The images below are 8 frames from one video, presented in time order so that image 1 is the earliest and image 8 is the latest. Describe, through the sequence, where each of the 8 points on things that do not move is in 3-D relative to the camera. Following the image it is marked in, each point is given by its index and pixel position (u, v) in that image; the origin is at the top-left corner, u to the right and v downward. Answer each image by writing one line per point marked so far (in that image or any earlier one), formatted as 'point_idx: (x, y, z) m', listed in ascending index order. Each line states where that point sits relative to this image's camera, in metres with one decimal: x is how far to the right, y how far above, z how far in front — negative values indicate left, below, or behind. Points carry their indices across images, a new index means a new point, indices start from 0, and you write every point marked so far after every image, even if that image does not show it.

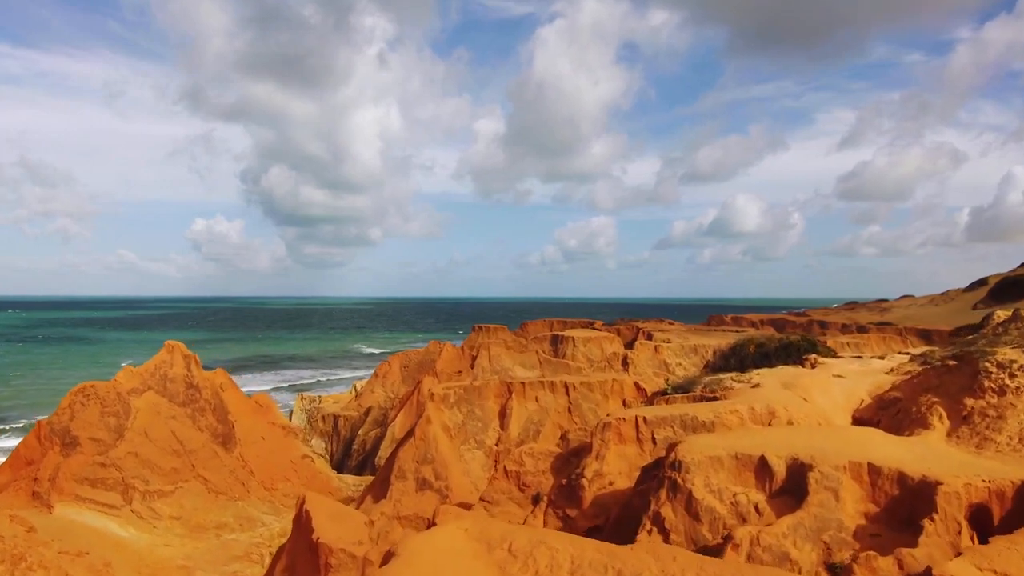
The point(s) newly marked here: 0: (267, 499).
0: (-6.8, -5.8, +17.4) m
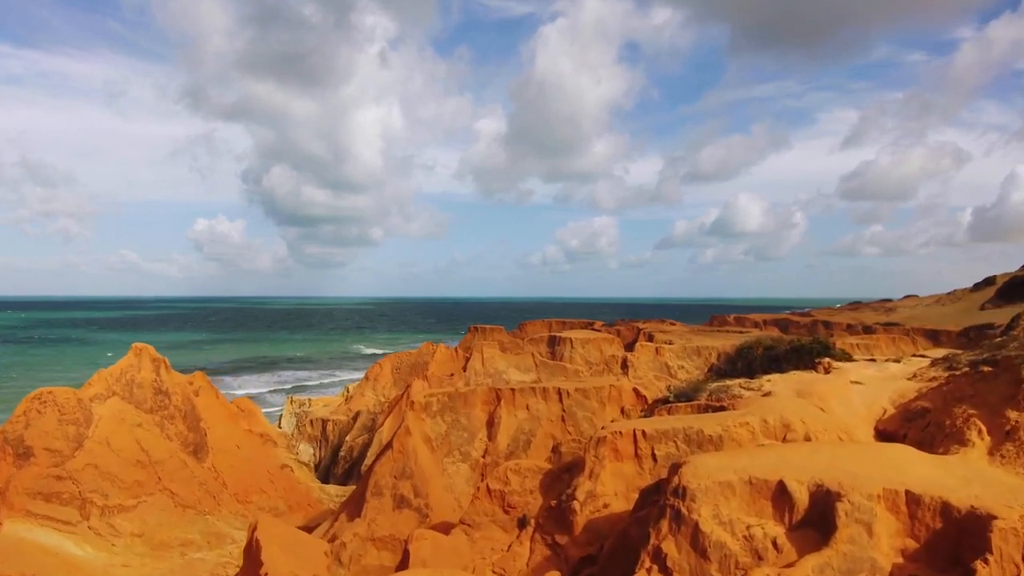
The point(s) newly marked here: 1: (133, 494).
0: (-7.0, -5.8, +16.2) m
1: (-9.0, -4.9, +15.0) m
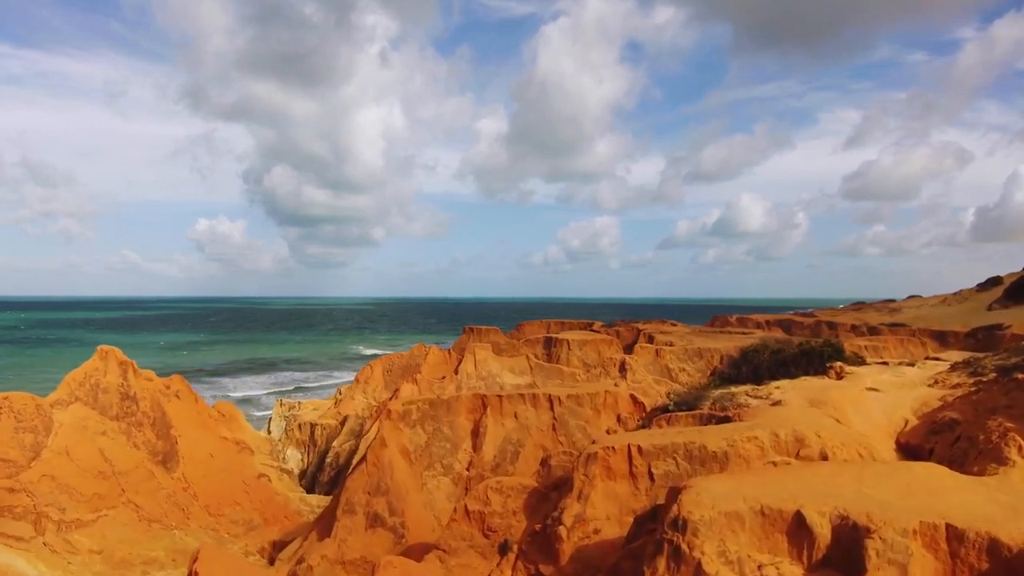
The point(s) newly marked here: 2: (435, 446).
0: (-7.3, -5.8, +15.2) m
1: (-9.3, -4.9, +14.0) m
2: (-1.5, -3.1, +12.3) m
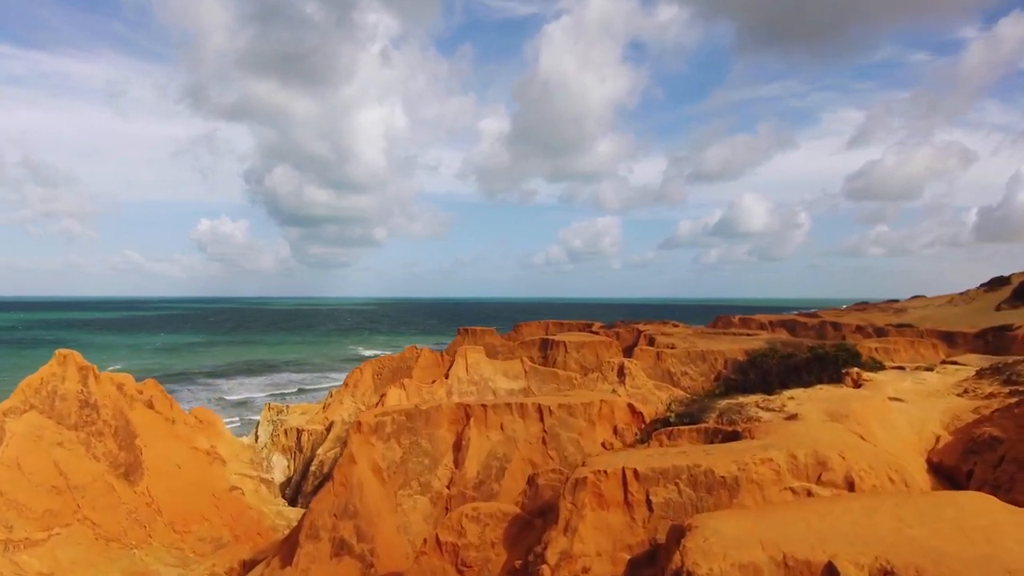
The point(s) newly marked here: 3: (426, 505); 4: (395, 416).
0: (-7.5, -5.8, +14.1) m
1: (-9.6, -4.9, +12.9) m
2: (-1.8, -3.1, +11.1) m
3: (-1.5, -3.7, +10.8) m
4: (-2.1, -2.3, +11.5) m
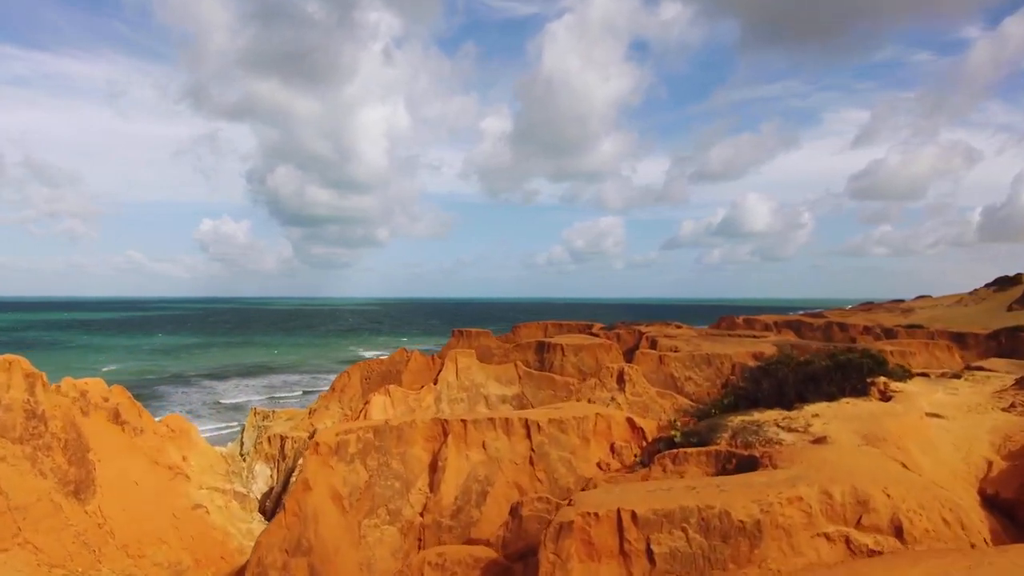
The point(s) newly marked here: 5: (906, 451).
0: (-7.8, -5.8, +12.7) m
1: (-9.8, -4.9, +11.6) m
2: (-2.0, -3.1, +9.8) m
3: (-1.7, -3.7, +9.4) m
4: (-2.4, -2.3, +10.2) m
5: (+4.8, -2.0, +7.7) m
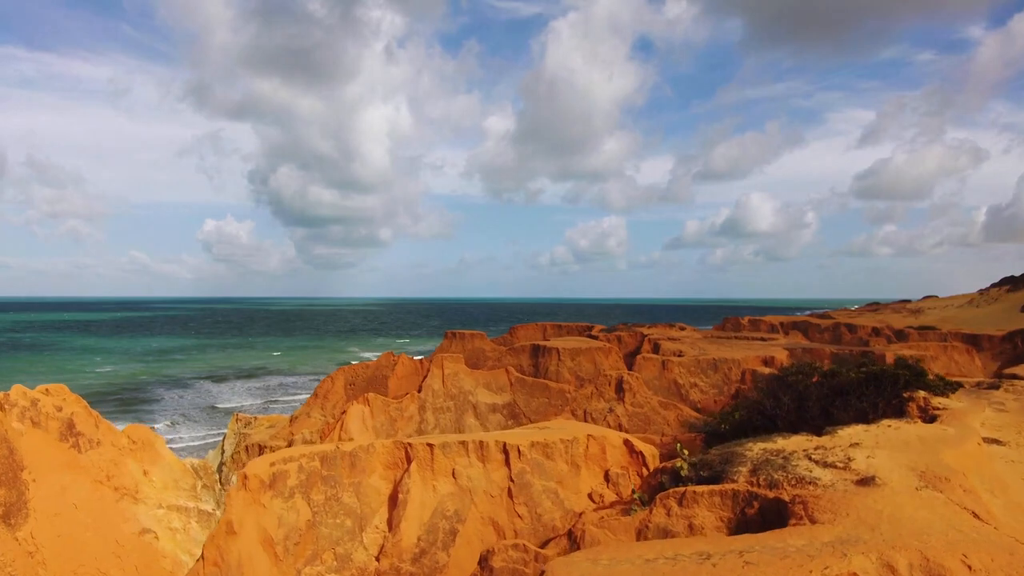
0: (-8.1, -5.8, +11.2) m
1: (-10.2, -4.9, +10.0) m
2: (-2.4, -3.1, +8.2) m
3: (-2.1, -3.7, +7.8) m
4: (-2.7, -2.3, +8.6) m
5: (+4.4, -2.0, +6.0) m
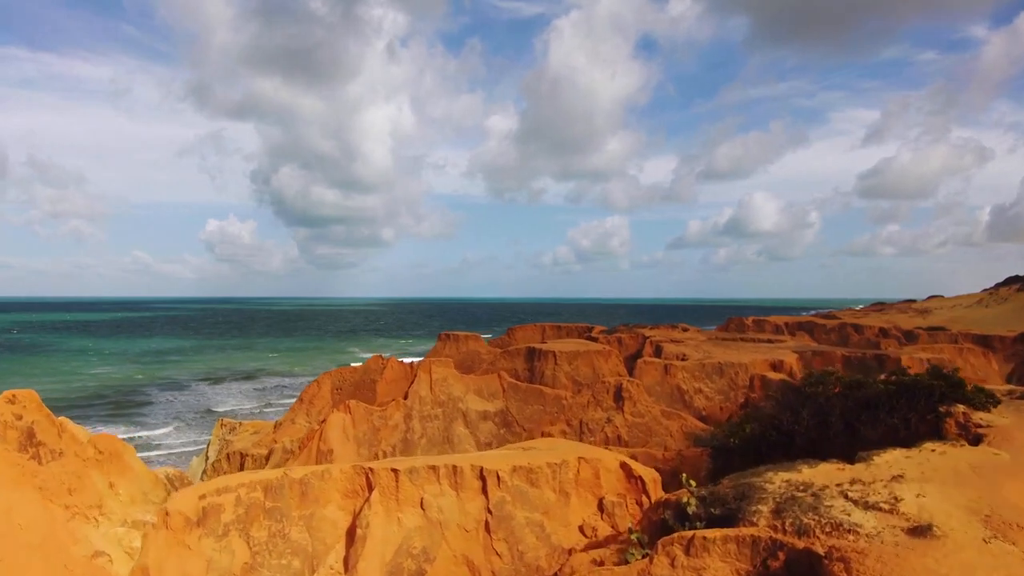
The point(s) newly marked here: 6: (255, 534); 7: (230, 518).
0: (-8.4, -5.8, +10.0) m
1: (-10.4, -4.9, +8.9) m
2: (-2.7, -3.1, +7.0) m
3: (-2.3, -3.7, +6.6) m
4: (-3.0, -2.3, +7.4) m
5: (+4.2, -1.9, +4.8) m
6: (-2.8, -2.7, +7.2) m
7: (-3.0, -2.5, +7.3) m
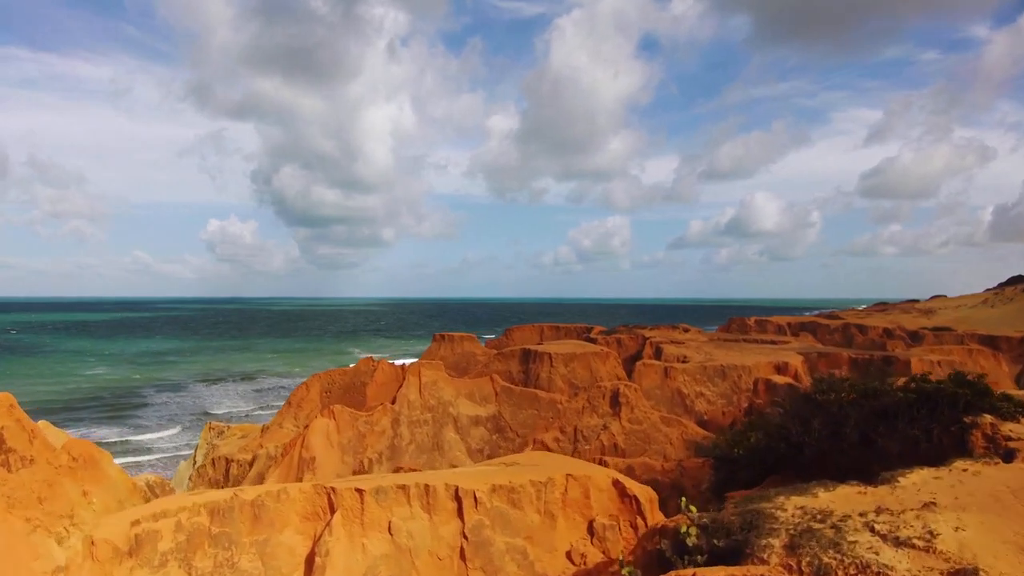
0: (-8.6, -5.7, +9.2) m
1: (-10.6, -4.9, +8.1) m
2: (-2.9, -3.0, +6.2) m
3: (-2.6, -3.7, +5.8) m
4: (-3.2, -2.3, +6.6) m
5: (+3.9, -1.9, +4.0) m
6: (-3.1, -2.7, +6.4) m
7: (-3.2, -2.5, +6.6) m
